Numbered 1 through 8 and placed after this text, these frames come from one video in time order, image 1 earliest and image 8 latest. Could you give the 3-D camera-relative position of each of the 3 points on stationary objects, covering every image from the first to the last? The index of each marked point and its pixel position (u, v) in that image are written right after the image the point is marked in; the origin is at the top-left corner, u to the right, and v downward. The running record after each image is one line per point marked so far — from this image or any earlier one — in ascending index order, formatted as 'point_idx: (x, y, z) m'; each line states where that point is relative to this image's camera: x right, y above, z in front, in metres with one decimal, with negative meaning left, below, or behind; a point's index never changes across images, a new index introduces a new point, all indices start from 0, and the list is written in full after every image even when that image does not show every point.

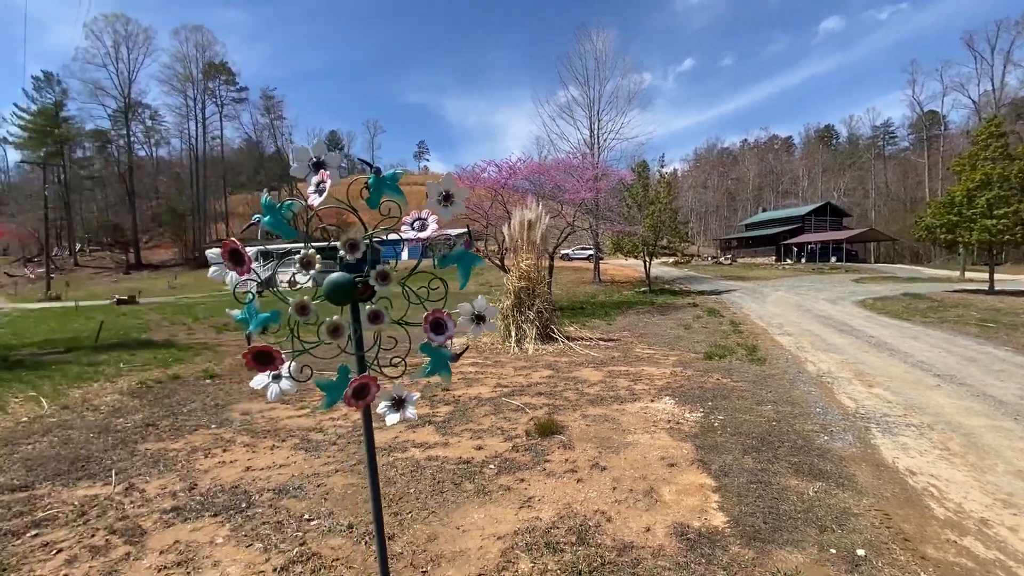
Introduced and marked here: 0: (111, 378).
0: (-6.7, -1.5, +8.0) m
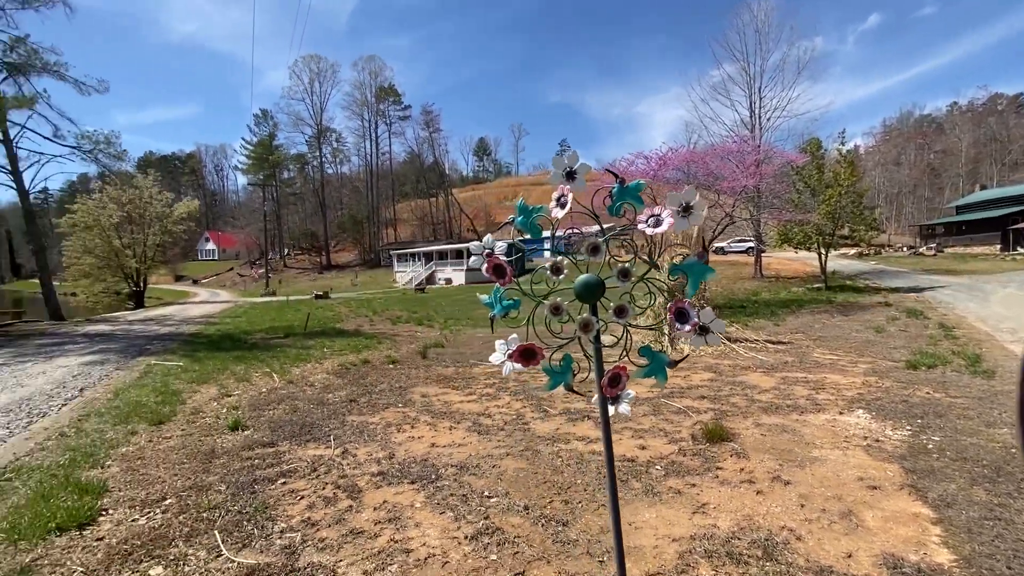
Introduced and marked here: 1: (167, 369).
0: (-3.9, -1.4, +9.7) m
1: (-6.1, -1.4, +8.6) m
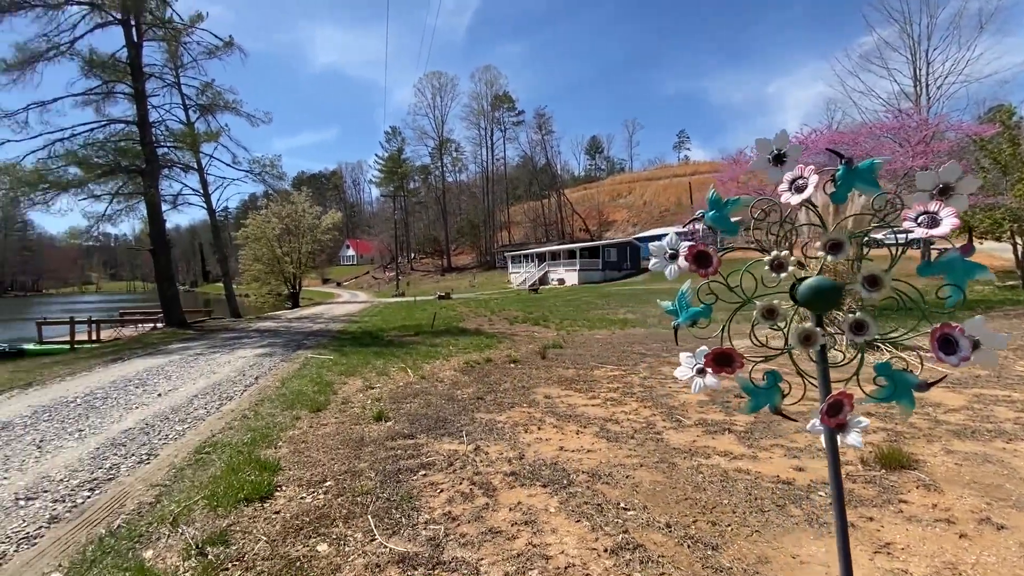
0: (-1.4, -1.5, +10.2) m
1: (-3.8, -1.5, +9.7) m
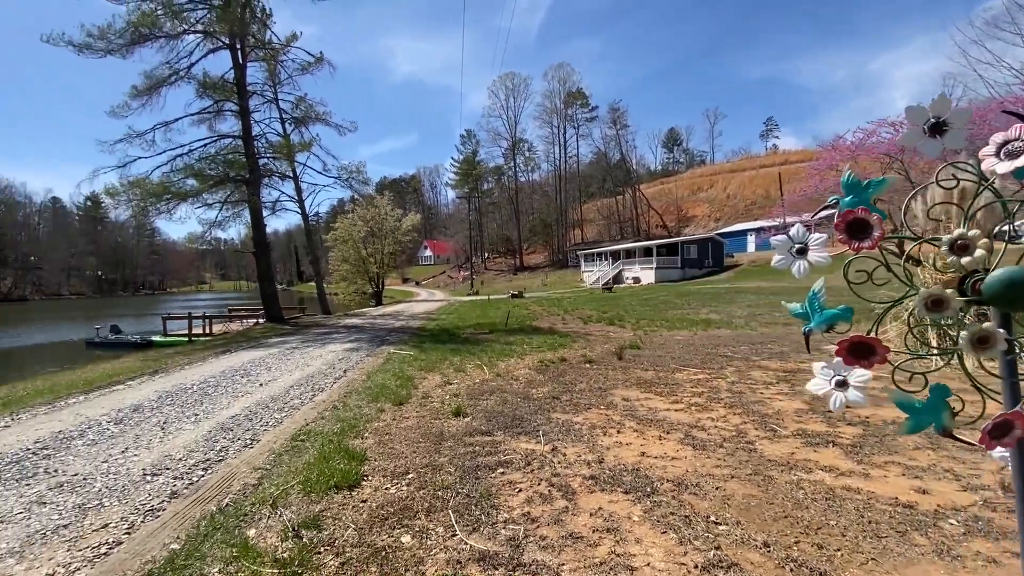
0: (+0.2, -1.4, +10.2) m
1: (-2.3, -1.5, +10.1) m
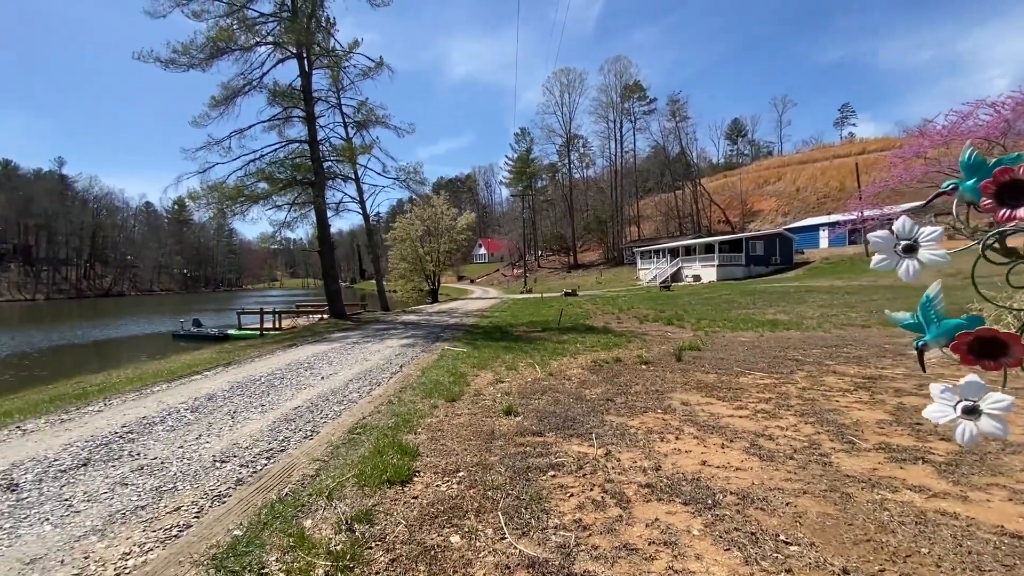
0: (+1.3, -1.4, +10.1) m
1: (-1.2, -1.4, +10.2) m
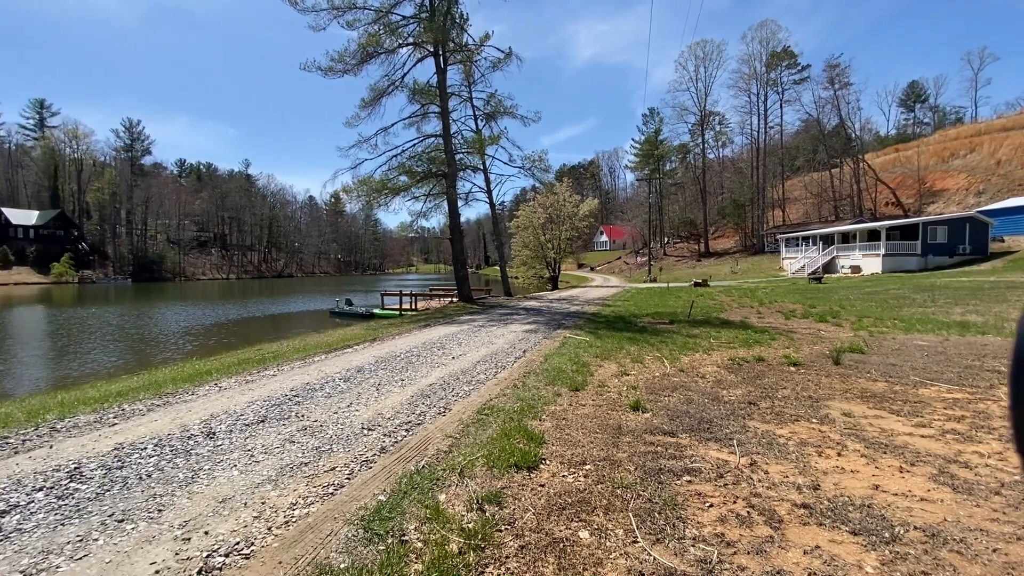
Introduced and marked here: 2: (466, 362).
0: (+3.8, -1.2, +9.3) m
1: (+1.4, -1.1, +10.0) m
2: (-0.8, -1.3, +8.1) m
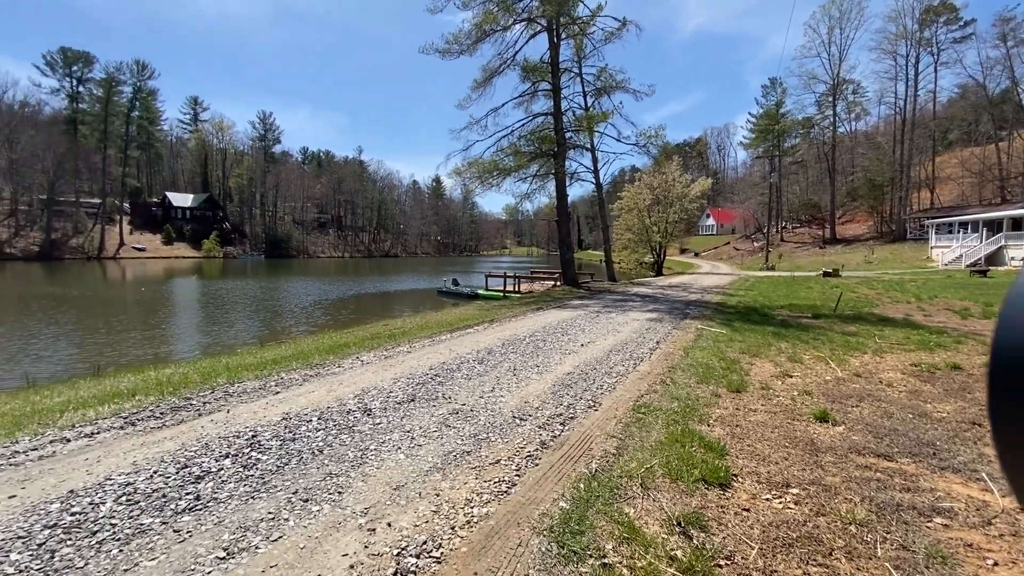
0: (+6.1, -1.1, +8.0) m
1: (+3.9, -0.9, +9.1) m
2: (+1.3, -1.0, +7.6) m
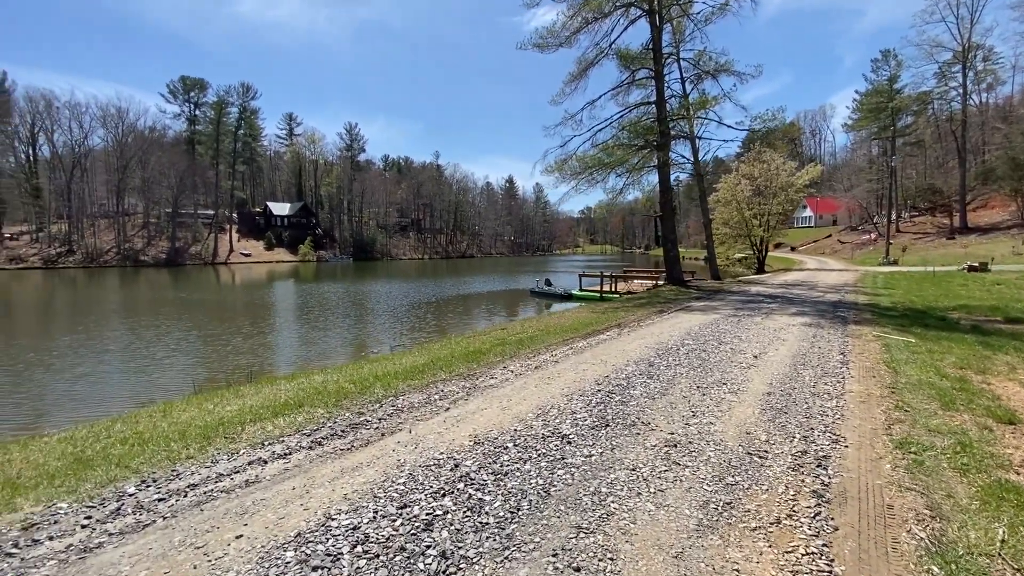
0: (+8.3, -1.1, +6.2) m
1: (+6.3, -0.9, +7.7) m
2: (+3.6, -1.0, +6.6) m
